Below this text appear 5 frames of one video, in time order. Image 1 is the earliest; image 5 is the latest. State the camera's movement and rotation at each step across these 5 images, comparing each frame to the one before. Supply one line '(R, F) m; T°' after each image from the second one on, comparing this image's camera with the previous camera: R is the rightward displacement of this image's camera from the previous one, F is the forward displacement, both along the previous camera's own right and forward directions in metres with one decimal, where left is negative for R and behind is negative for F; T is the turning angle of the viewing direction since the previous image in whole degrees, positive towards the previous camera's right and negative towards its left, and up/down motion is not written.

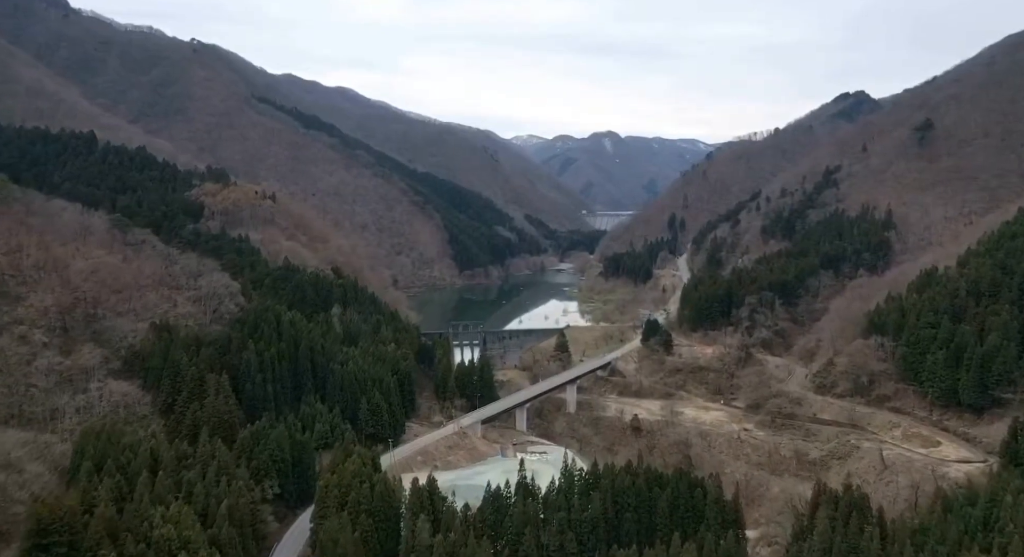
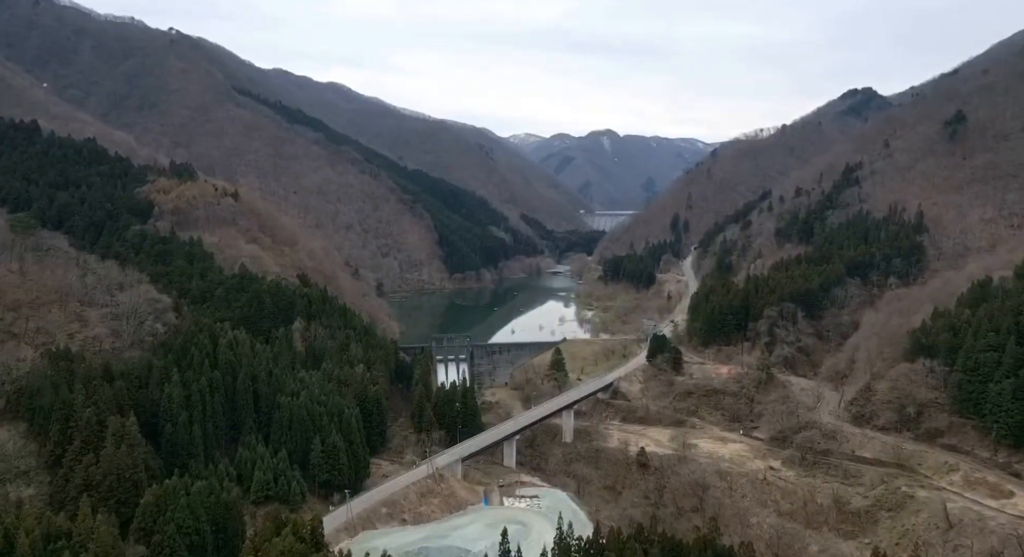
(+0.5, +6.8) m; 0°
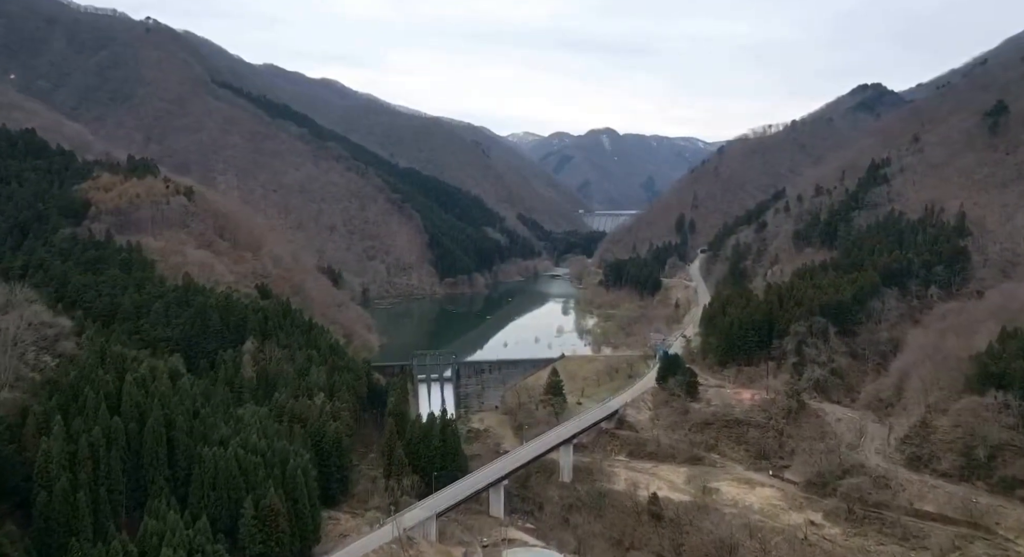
(+0.5, +6.8) m; 0°
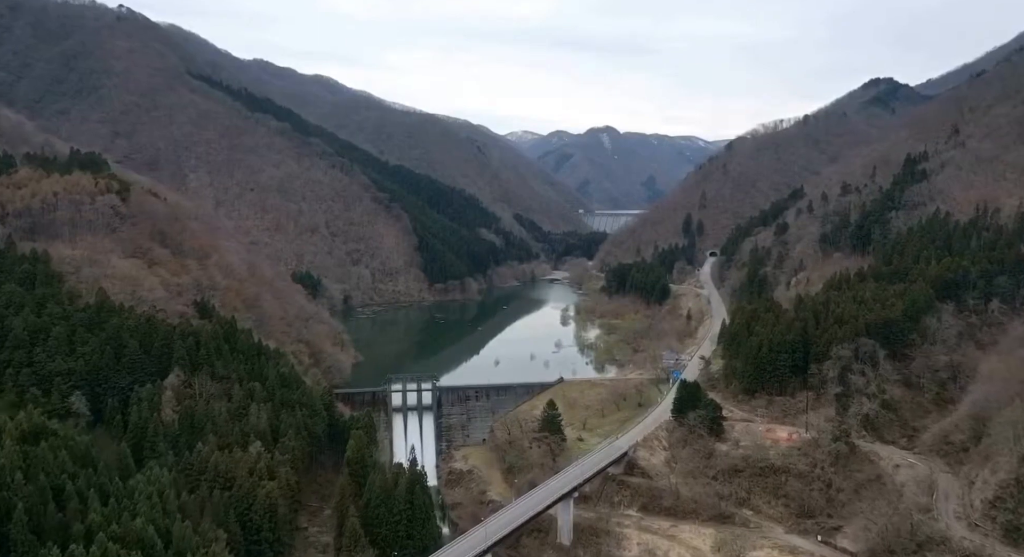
(+0.6, +7.5) m; 0°
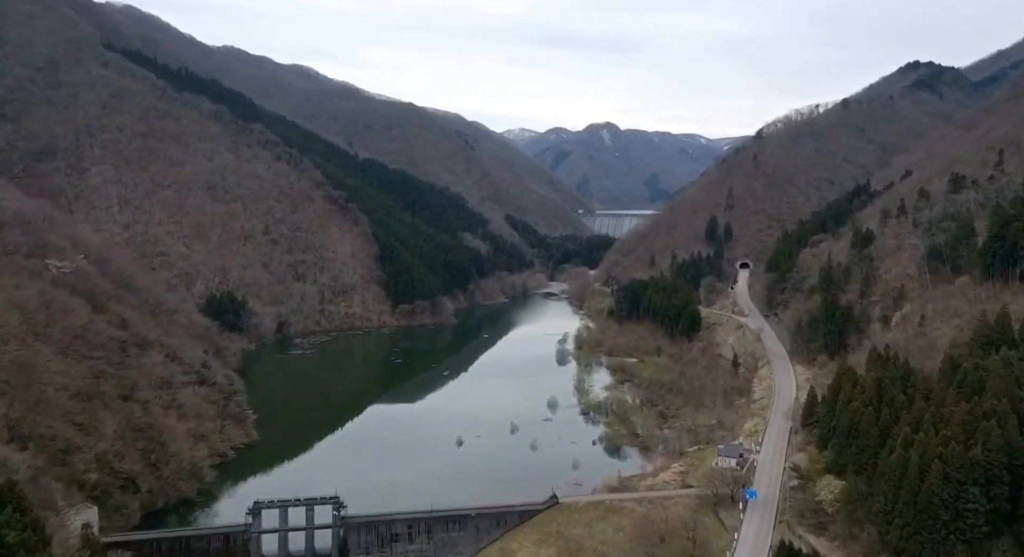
(+1.4, +19.4) m; 0°
